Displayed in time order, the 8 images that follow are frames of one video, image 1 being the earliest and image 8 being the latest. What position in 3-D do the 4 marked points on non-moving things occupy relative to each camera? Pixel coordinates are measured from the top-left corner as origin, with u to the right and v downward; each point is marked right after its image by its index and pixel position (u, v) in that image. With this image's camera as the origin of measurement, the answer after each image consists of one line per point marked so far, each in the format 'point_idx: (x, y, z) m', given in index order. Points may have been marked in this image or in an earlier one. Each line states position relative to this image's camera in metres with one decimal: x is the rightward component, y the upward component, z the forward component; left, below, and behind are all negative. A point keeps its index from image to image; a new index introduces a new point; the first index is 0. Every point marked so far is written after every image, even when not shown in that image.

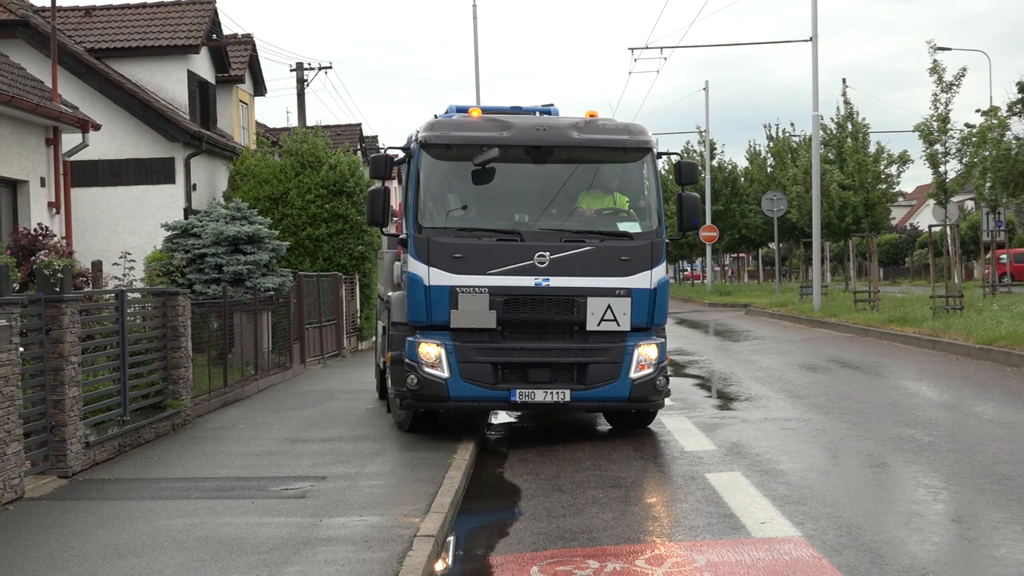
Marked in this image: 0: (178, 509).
0: (-2.6, -1.6, +5.9) m
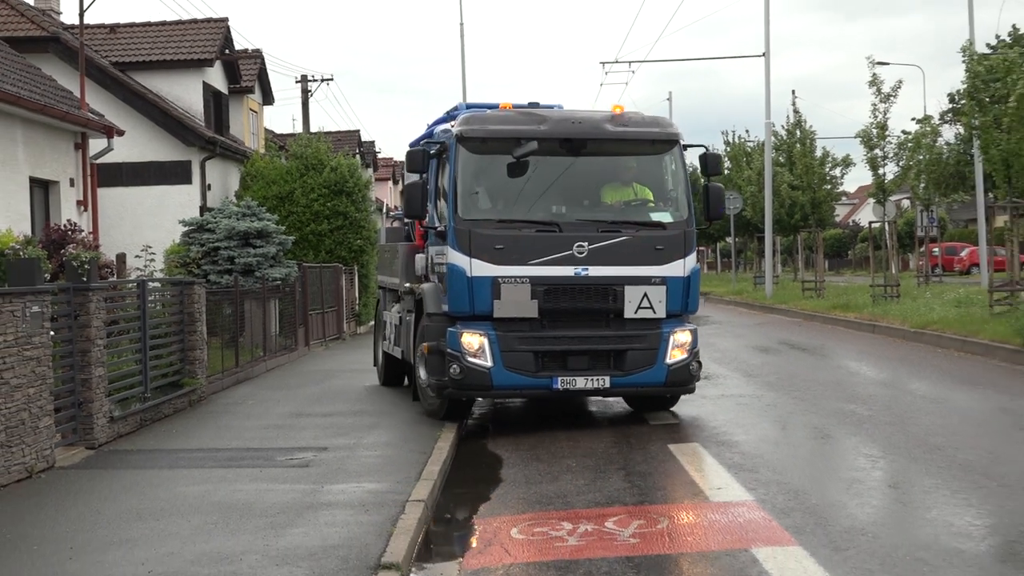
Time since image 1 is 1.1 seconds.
0: (-2.7, -1.5, +6.4) m
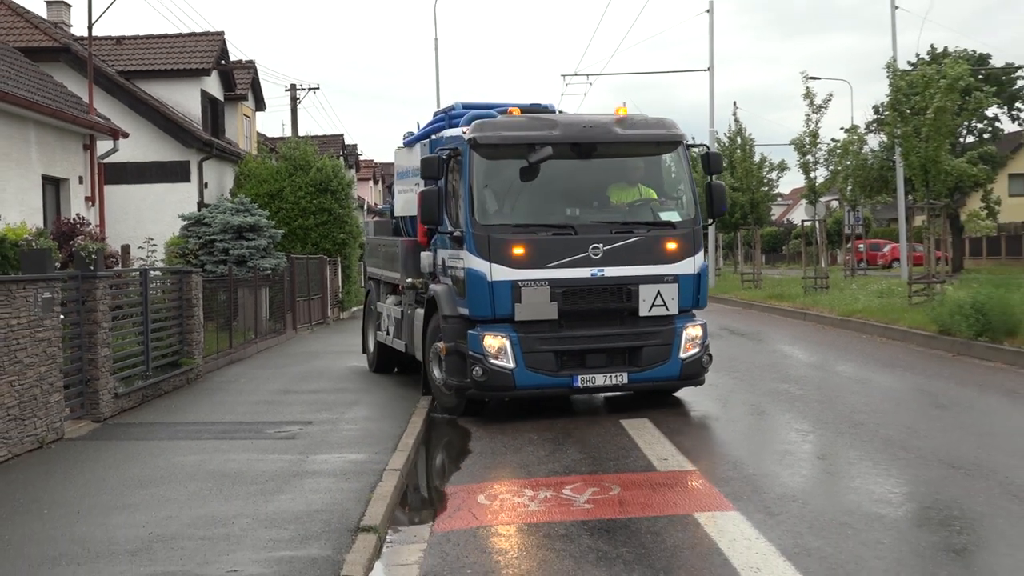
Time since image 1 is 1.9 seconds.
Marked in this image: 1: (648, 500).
0: (-3.0, -1.4, +6.9) m
1: (+1.1, -1.7, +6.2) m
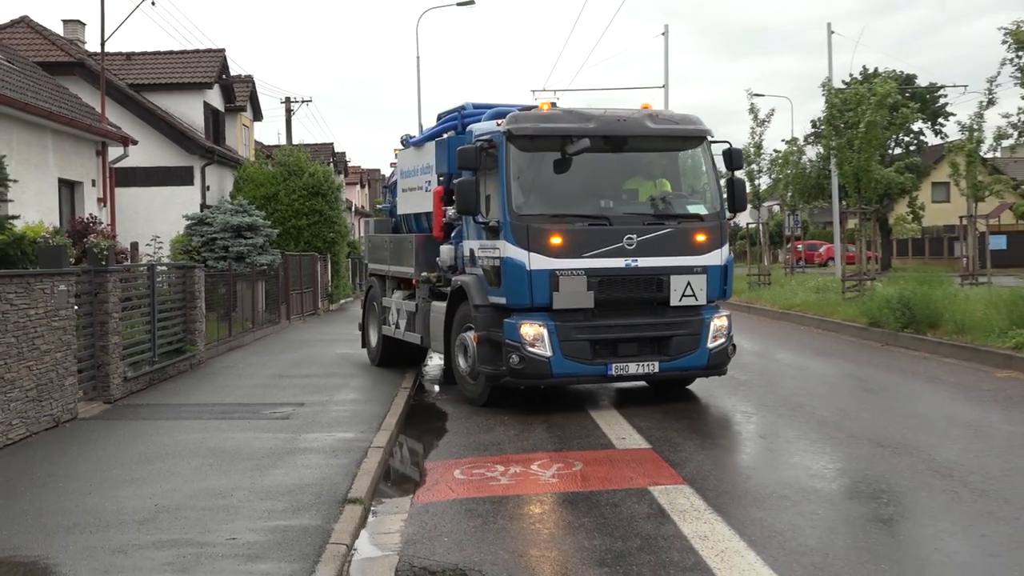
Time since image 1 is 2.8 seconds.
0: (-3.2, -1.4, +7.4) m
1: (+0.8, -1.7, +6.8) m
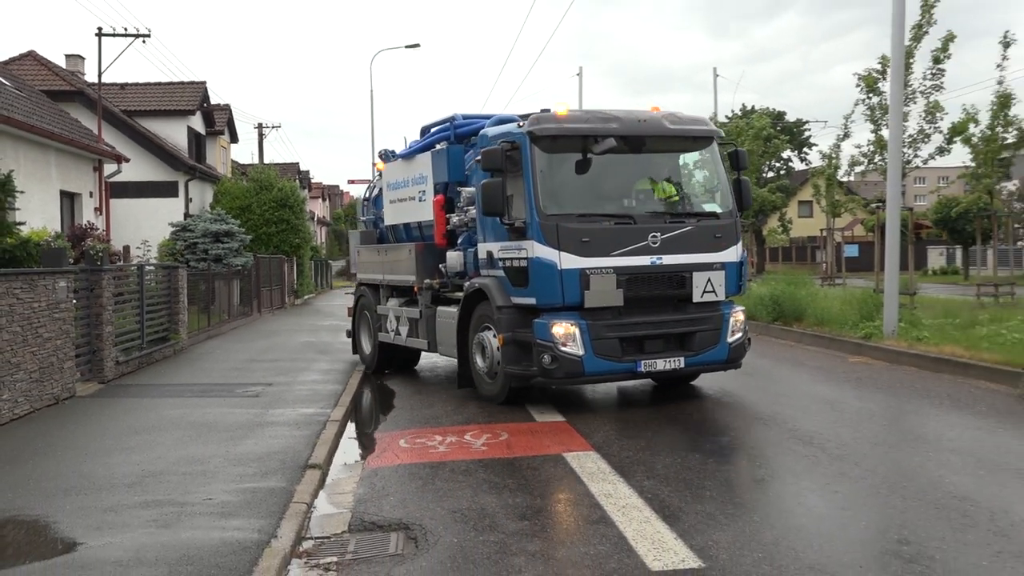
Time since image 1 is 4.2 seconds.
0: (-3.9, -1.4, +8.5) m
1: (+0.2, -1.7, +8.0) m
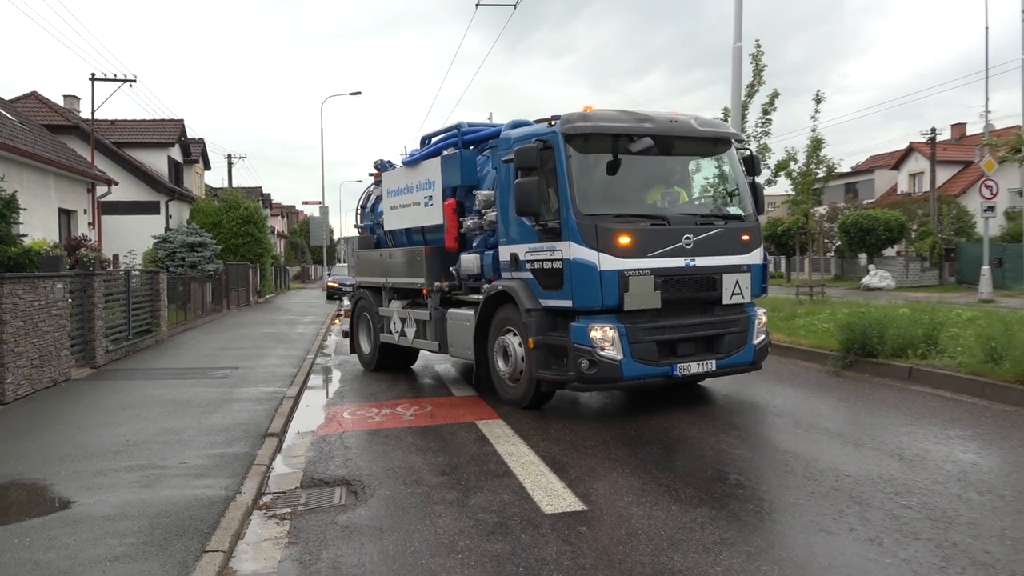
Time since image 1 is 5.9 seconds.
0: (-4.9, -1.4, +9.9) m
1: (-0.8, -1.7, +9.7) m
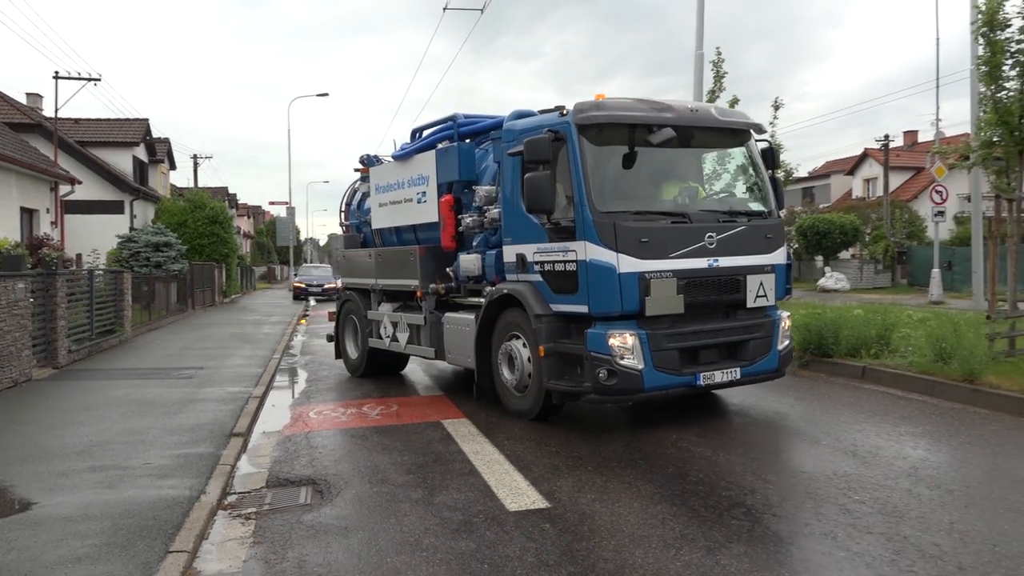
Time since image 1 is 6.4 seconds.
0: (-5.3, -1.4, +9.9) m
1: (-1.2, -1.7, +9.8) m
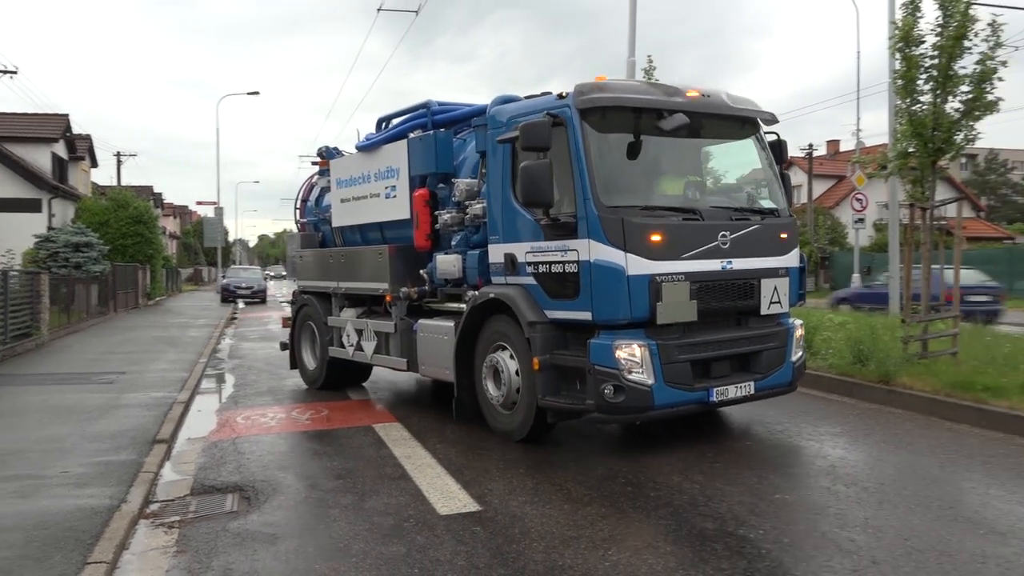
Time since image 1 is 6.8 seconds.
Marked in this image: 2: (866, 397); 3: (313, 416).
0: (-6.2, -1.4, +9.5) m
1: (-2.1, -1.8, +9.7) m
2: (+4.9, -1.5, +10.1) m
3: (-2.5, -1.7, +9.5) m
